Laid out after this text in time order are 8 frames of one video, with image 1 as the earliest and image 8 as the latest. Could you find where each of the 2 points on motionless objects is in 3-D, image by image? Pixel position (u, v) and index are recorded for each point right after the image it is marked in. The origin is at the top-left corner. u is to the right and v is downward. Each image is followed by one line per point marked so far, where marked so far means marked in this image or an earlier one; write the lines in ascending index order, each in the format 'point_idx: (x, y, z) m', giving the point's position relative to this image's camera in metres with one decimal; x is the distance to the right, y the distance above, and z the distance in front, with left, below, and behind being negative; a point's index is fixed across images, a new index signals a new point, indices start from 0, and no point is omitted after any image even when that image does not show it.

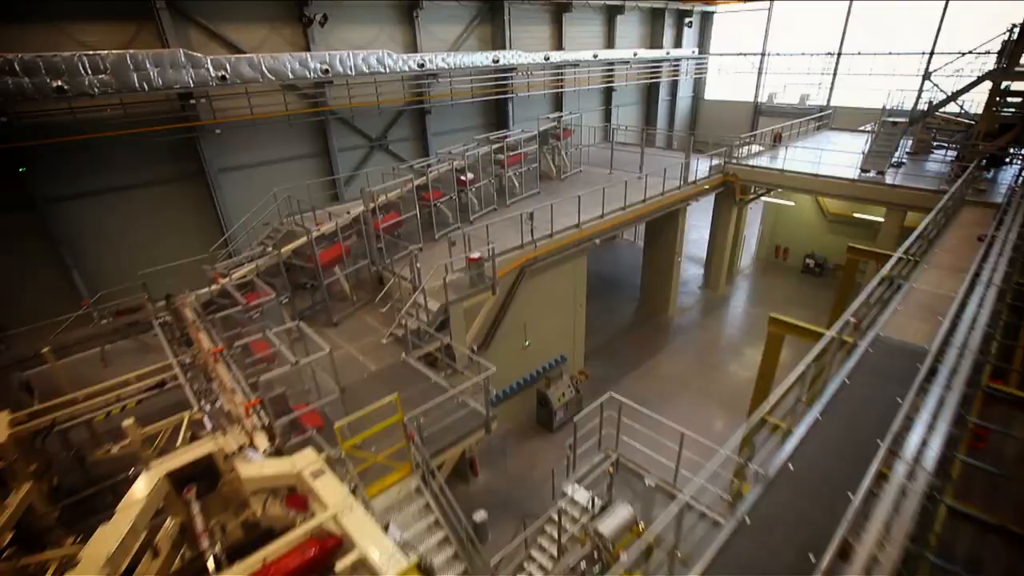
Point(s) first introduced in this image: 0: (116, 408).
0: (-3.3, -1.0, +4.4) m
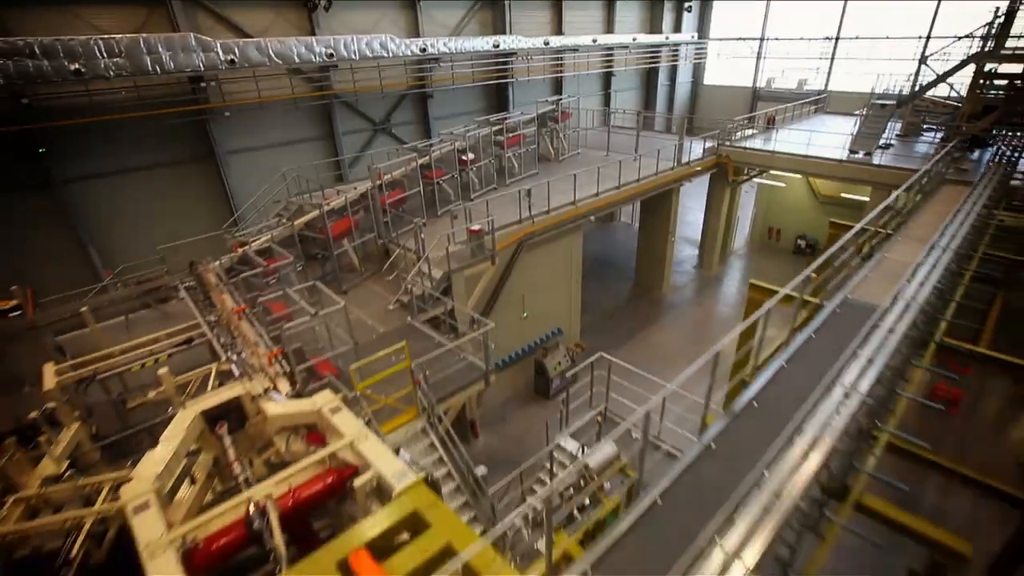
0: (-3.4, -0.7, +4.9) m
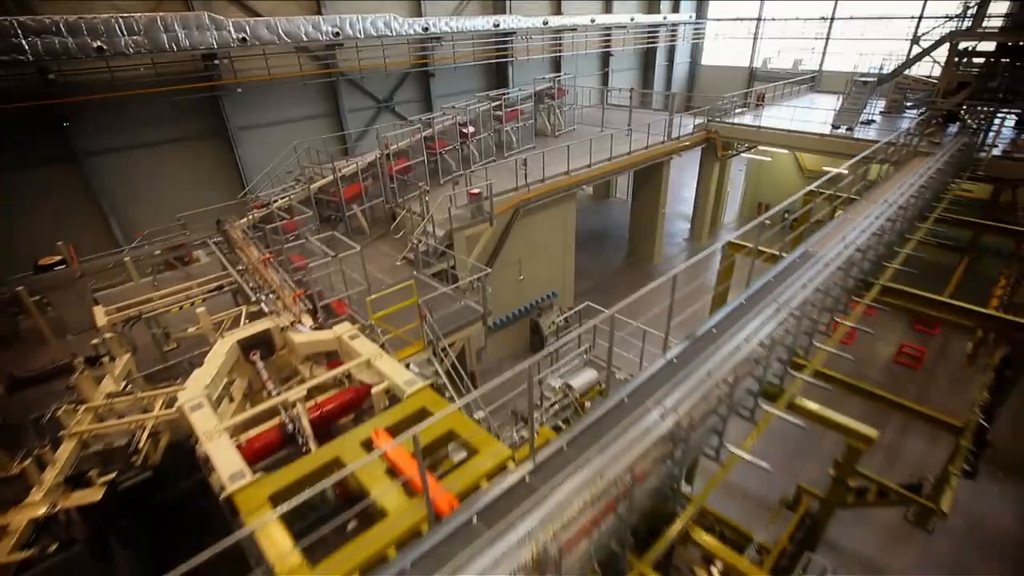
0: (-3.4, -0.2, +5.5) m
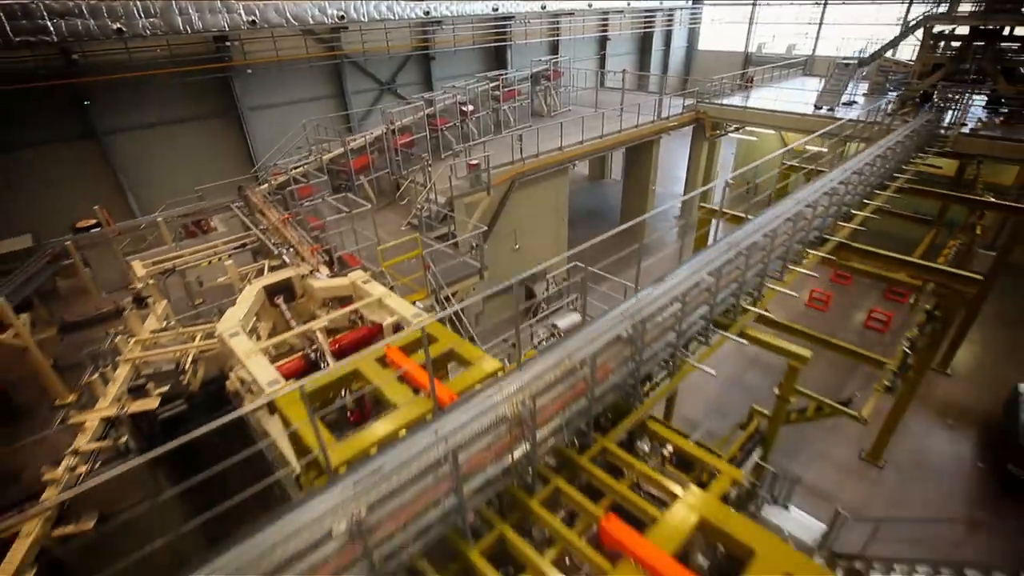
0: (-3.5, +0.3, +6.2) m
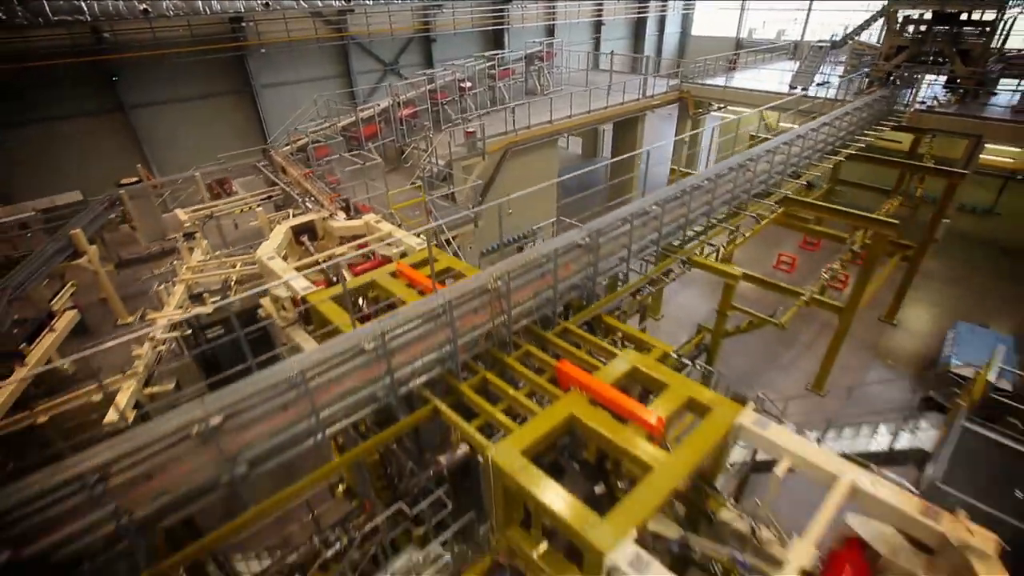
0: (-3.6, +1.1, +7.1) m
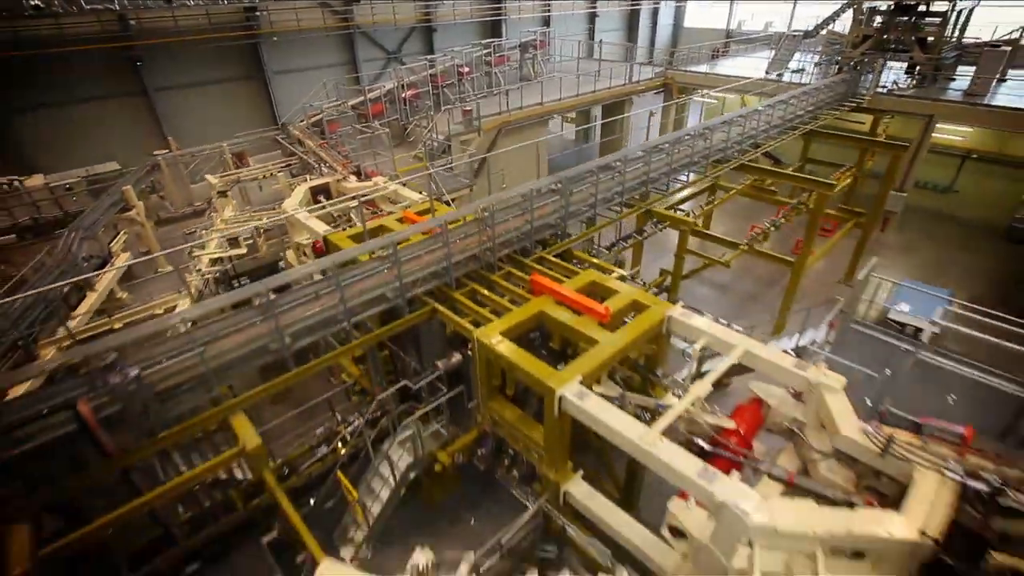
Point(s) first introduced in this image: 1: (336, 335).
0: (-3.8, +1.8, +8.1) m
1: (-1.4, -0.4, +4.1) m
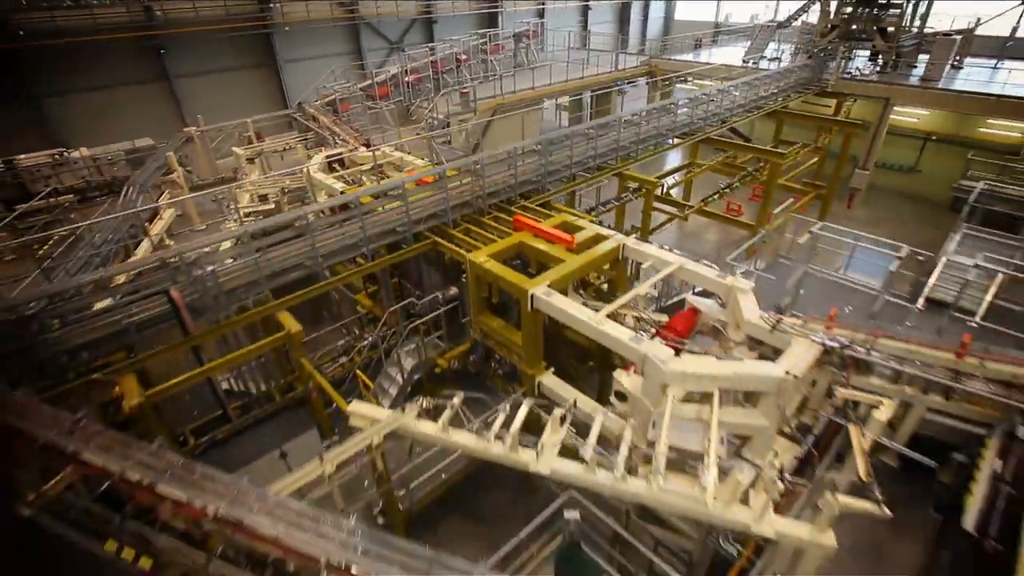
0: (-3.9, +2.5, +9.1) m
1: (-1.5, +0.3, +5.2) m
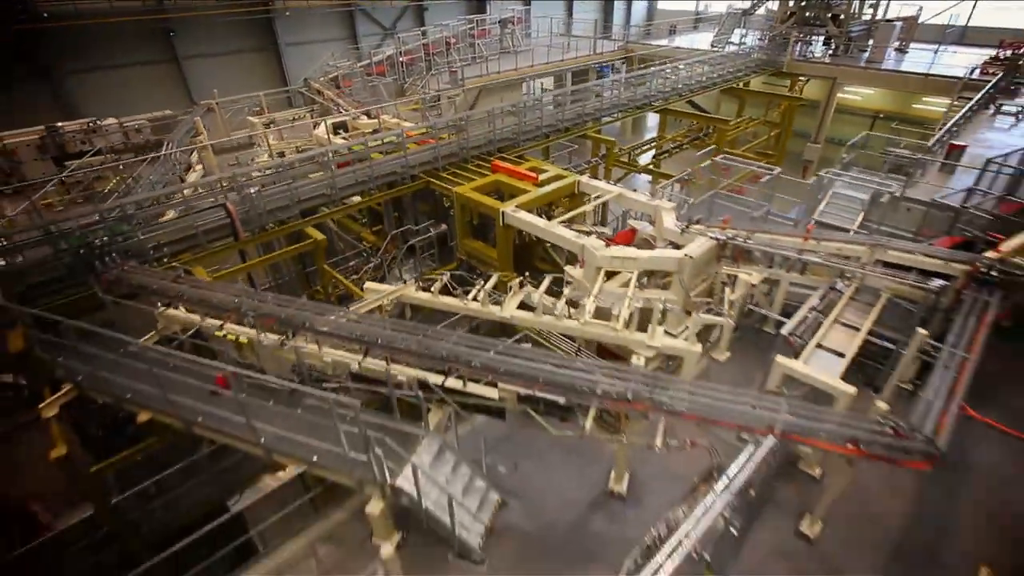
0: (-4.2, +3.4, +10.3) m
1: (-1.8, +1.2, +6.4) m
